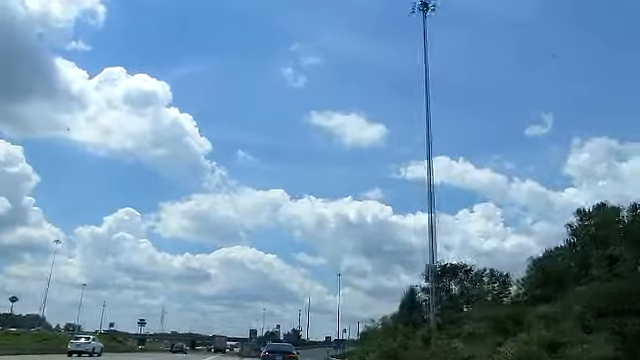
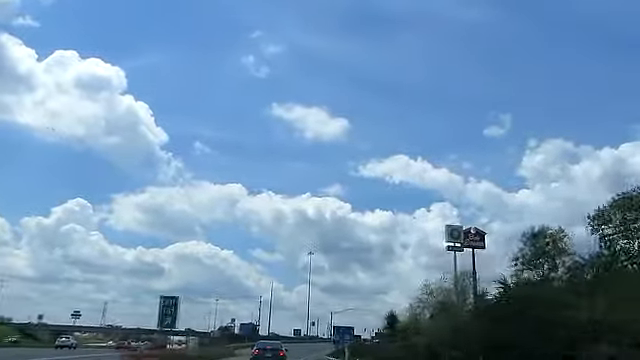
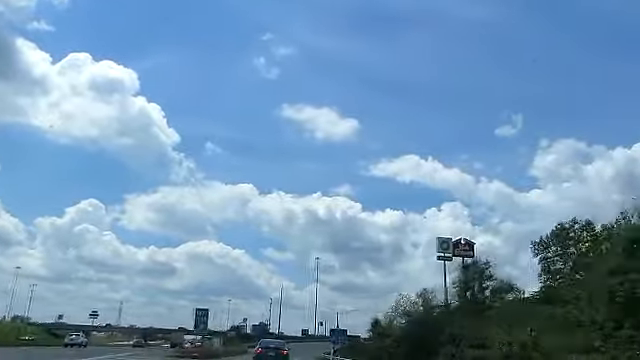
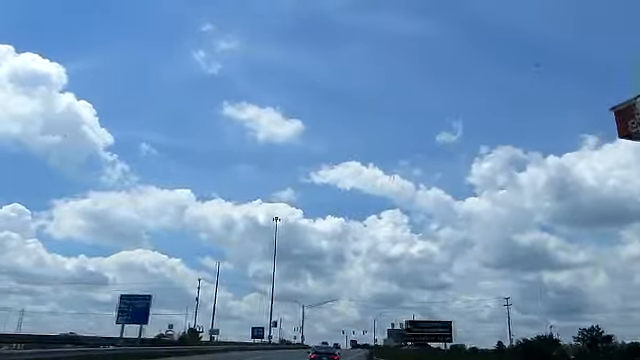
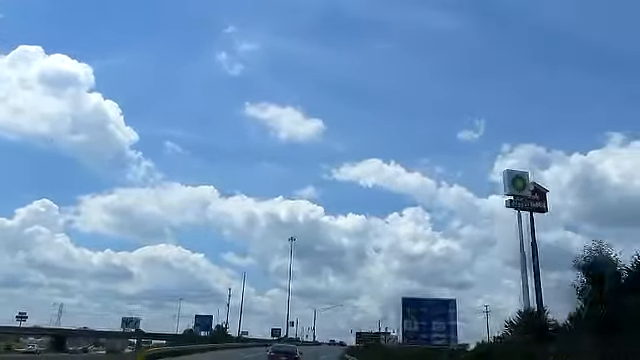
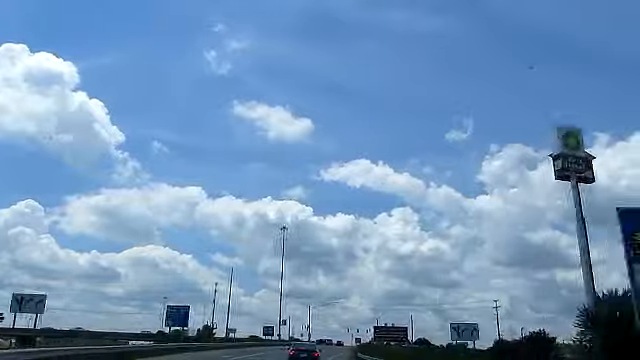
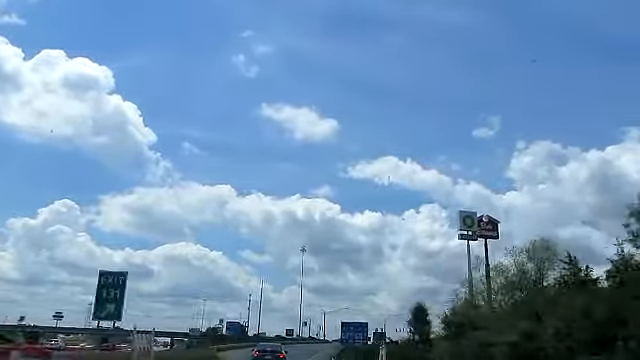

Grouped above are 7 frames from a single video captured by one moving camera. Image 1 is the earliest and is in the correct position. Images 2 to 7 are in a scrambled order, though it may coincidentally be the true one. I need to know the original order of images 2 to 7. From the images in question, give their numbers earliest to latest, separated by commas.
3, 2, 7, 5, 6, 4
